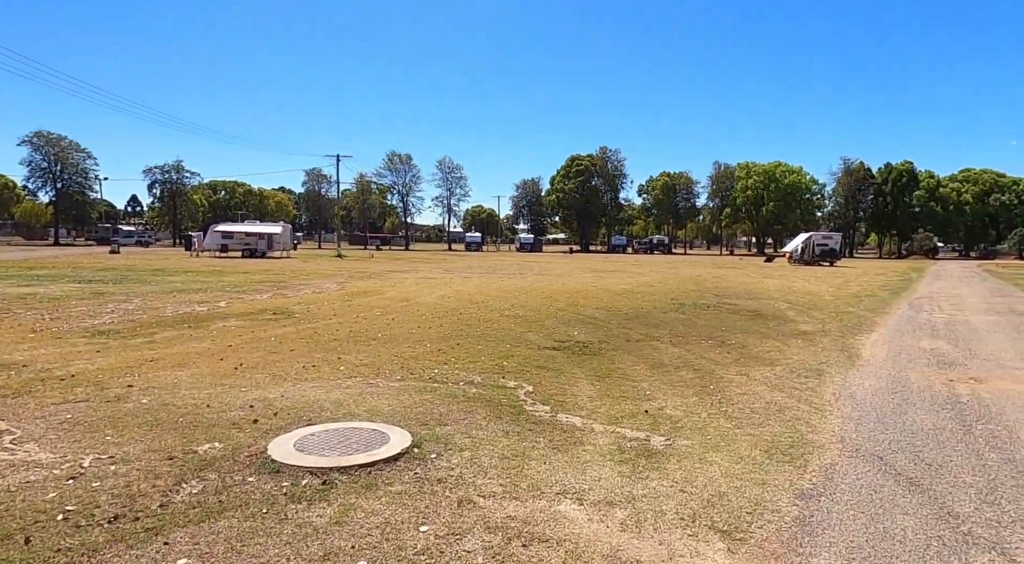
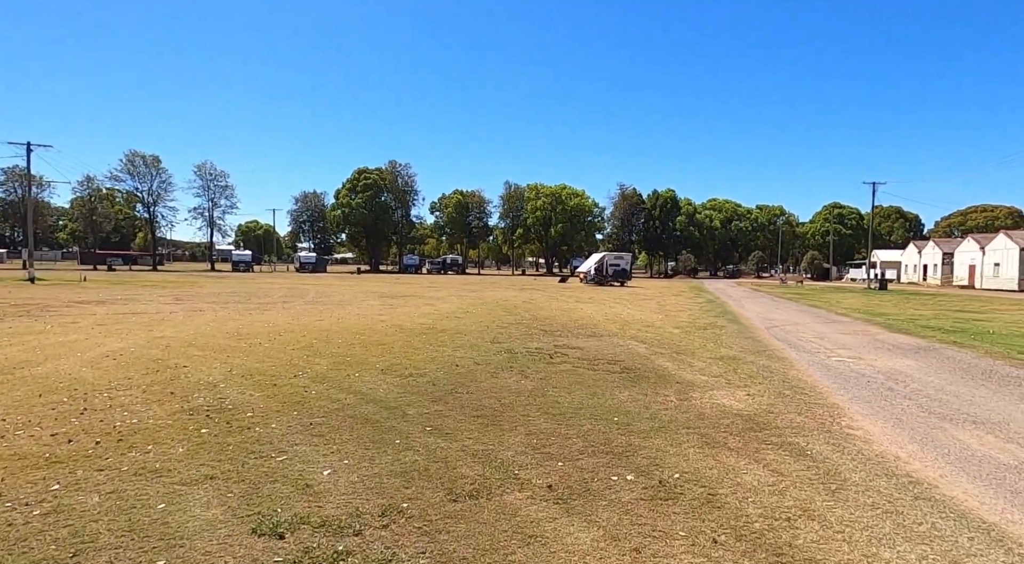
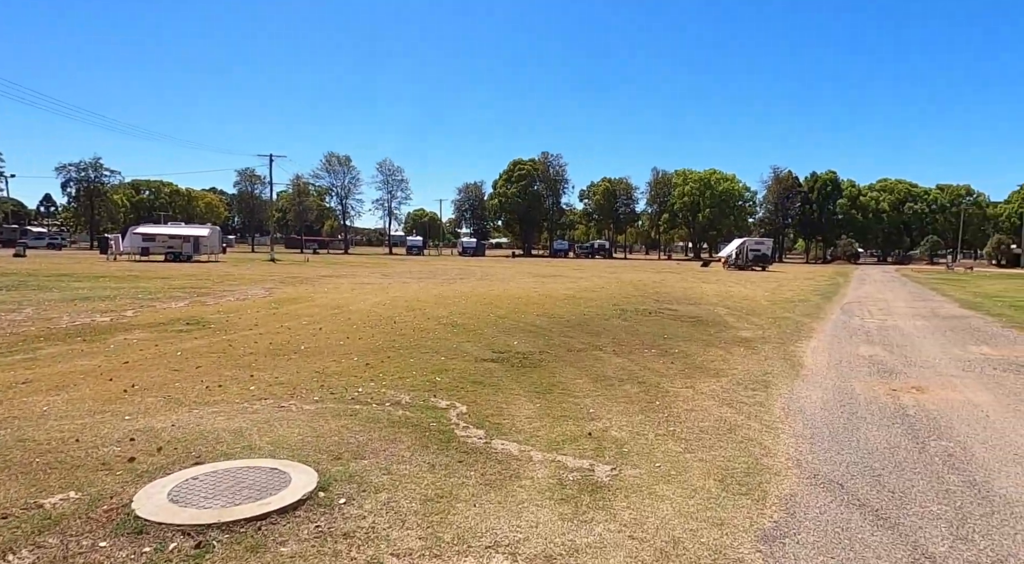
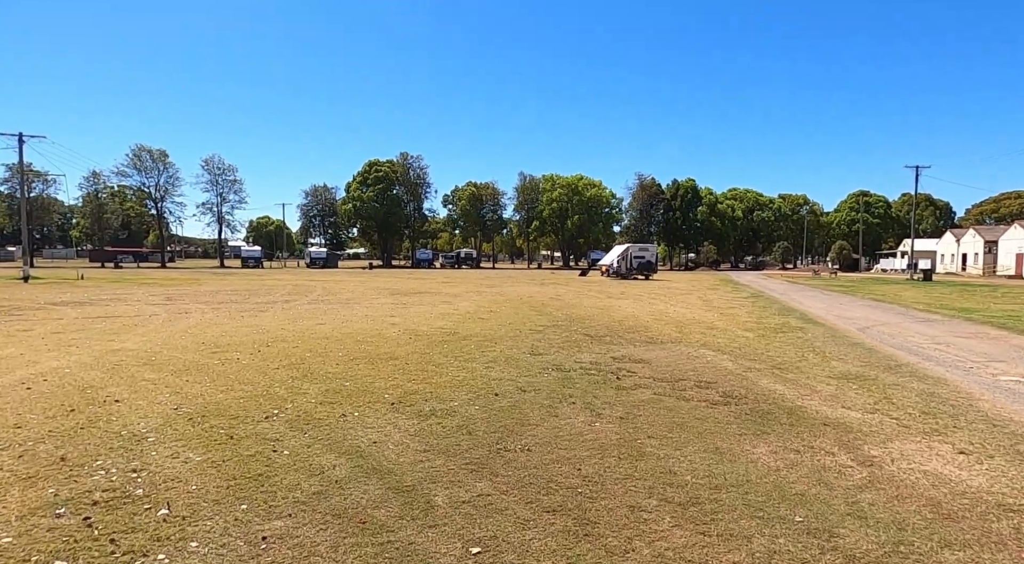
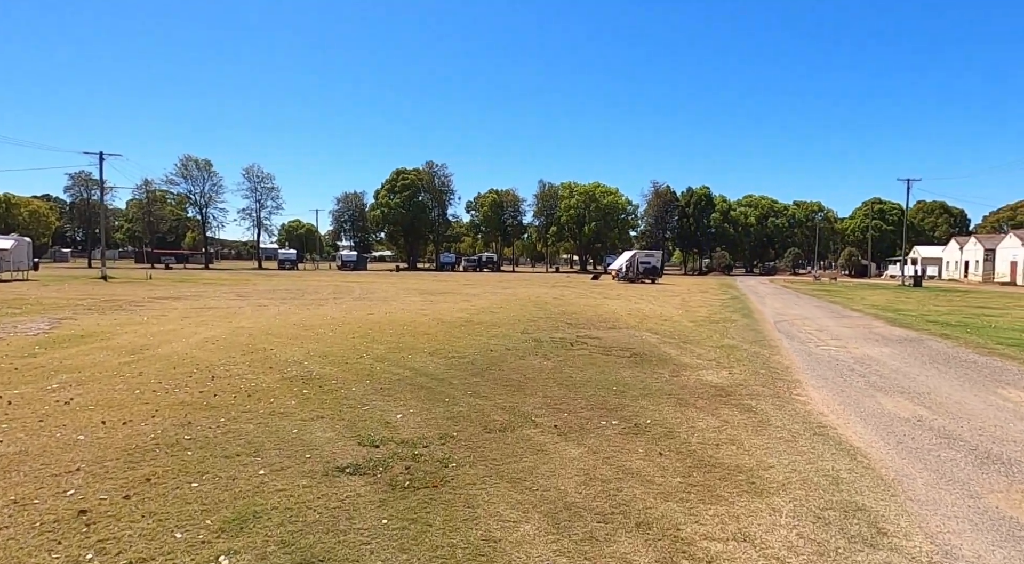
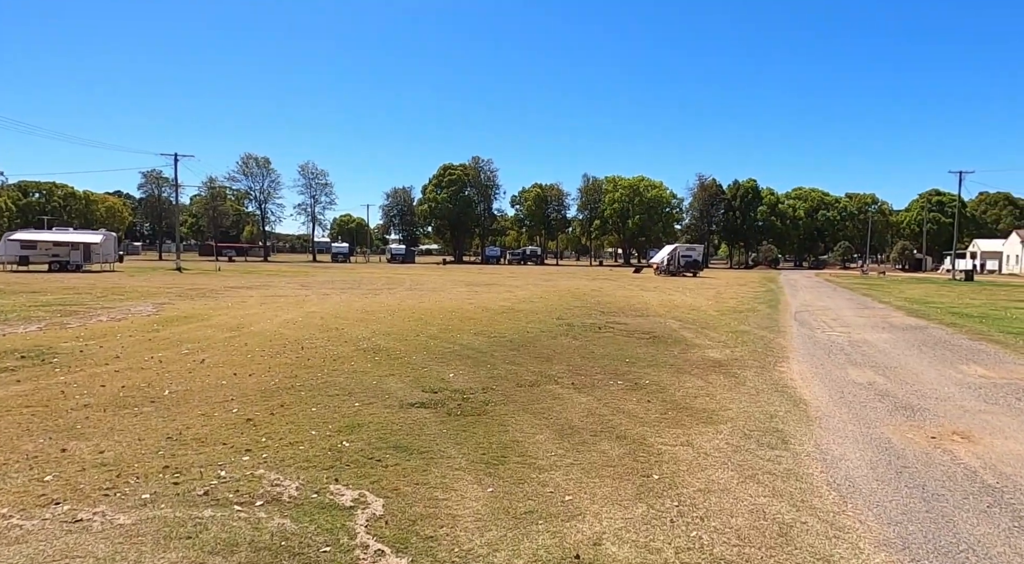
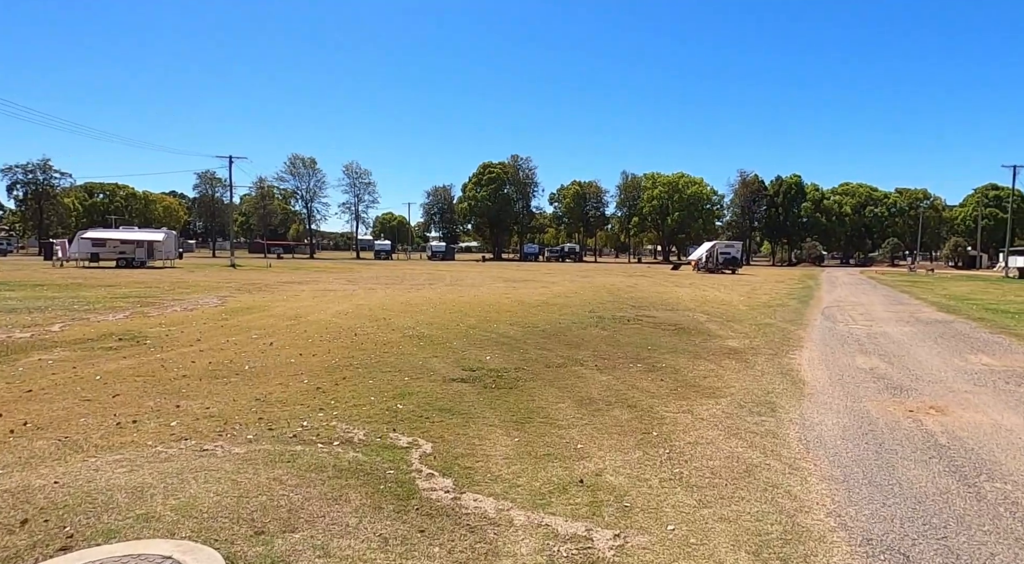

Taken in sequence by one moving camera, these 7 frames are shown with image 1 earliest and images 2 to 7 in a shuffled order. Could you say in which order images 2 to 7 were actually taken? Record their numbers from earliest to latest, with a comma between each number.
3, 7, 6, 5, 2, 4
